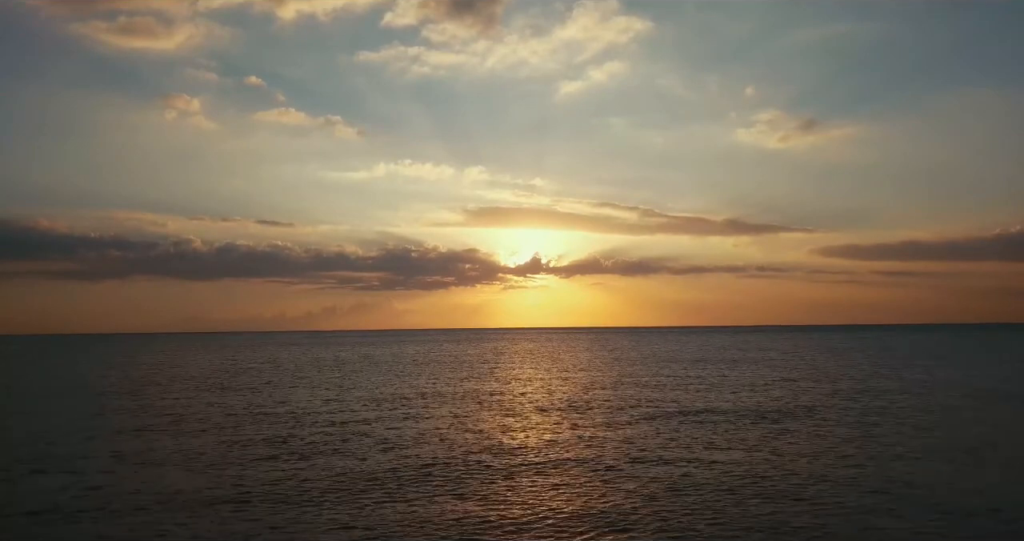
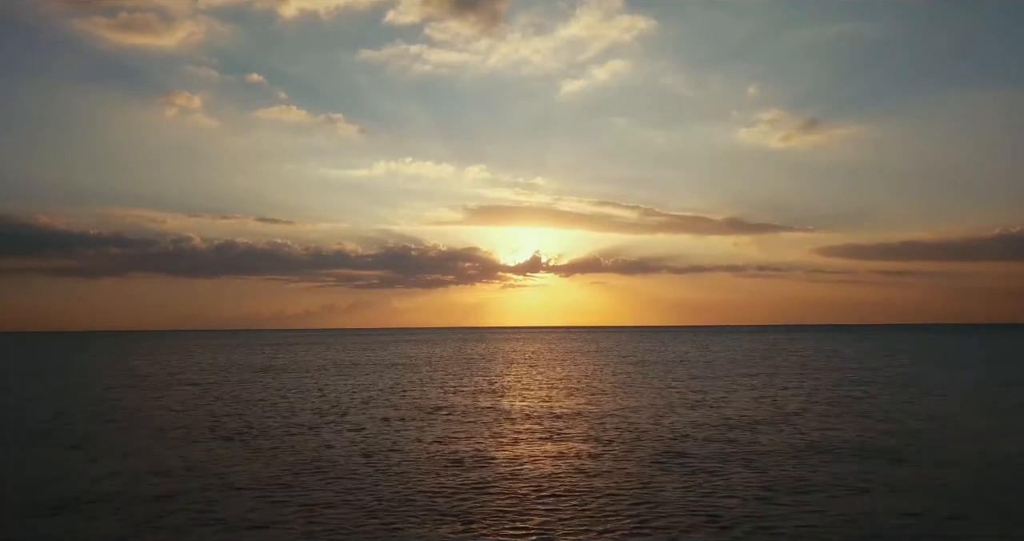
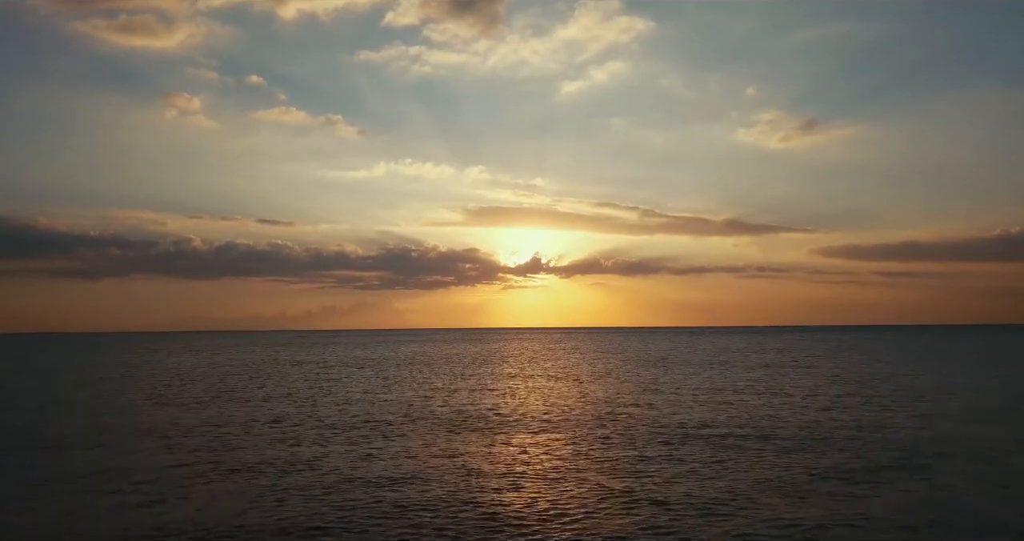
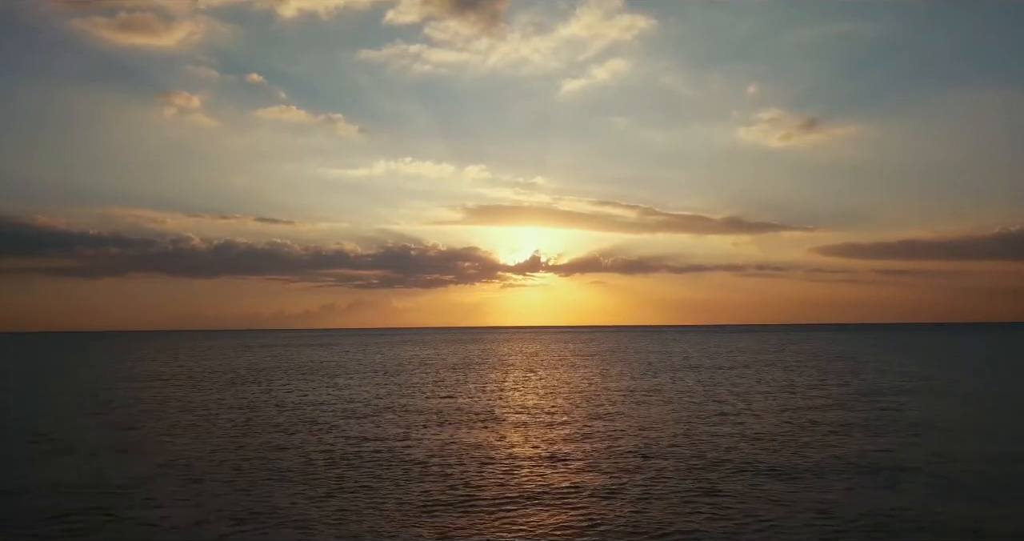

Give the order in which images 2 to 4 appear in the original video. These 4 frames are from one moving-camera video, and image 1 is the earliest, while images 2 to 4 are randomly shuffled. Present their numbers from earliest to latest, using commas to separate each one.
3, 2, 4
